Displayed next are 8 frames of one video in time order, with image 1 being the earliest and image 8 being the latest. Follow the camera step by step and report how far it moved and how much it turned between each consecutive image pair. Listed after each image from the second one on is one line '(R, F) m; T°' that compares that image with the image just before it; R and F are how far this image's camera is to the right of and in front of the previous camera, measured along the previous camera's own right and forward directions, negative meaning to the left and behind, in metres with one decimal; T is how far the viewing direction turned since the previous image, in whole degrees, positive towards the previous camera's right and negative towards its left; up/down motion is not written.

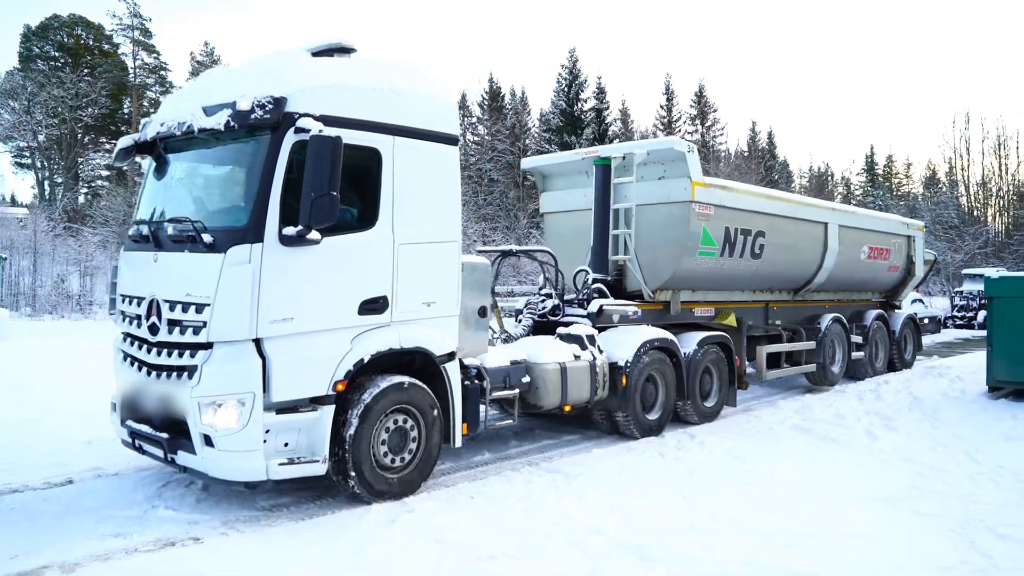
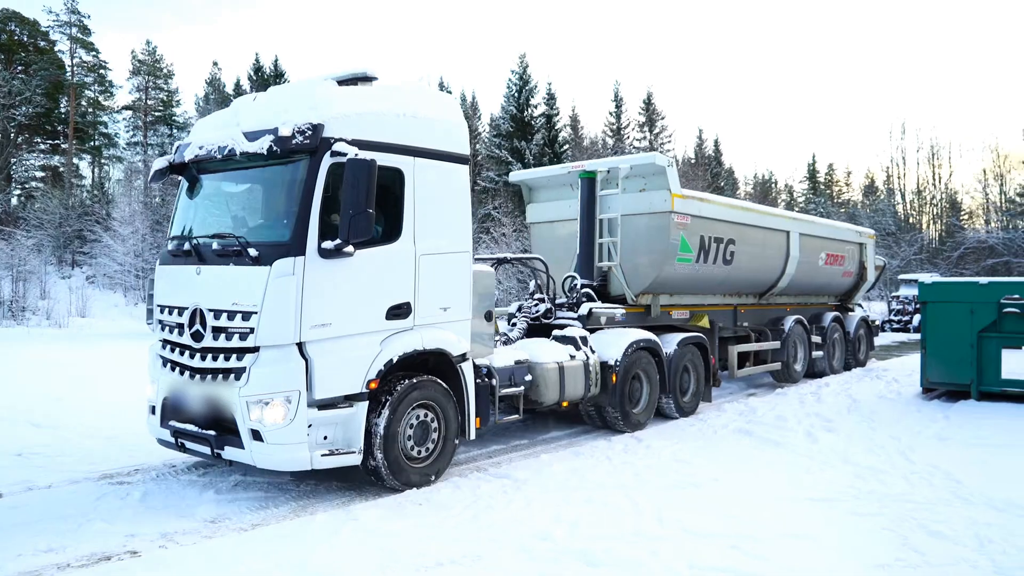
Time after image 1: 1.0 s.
(-0.5, -0.7) m; +3°
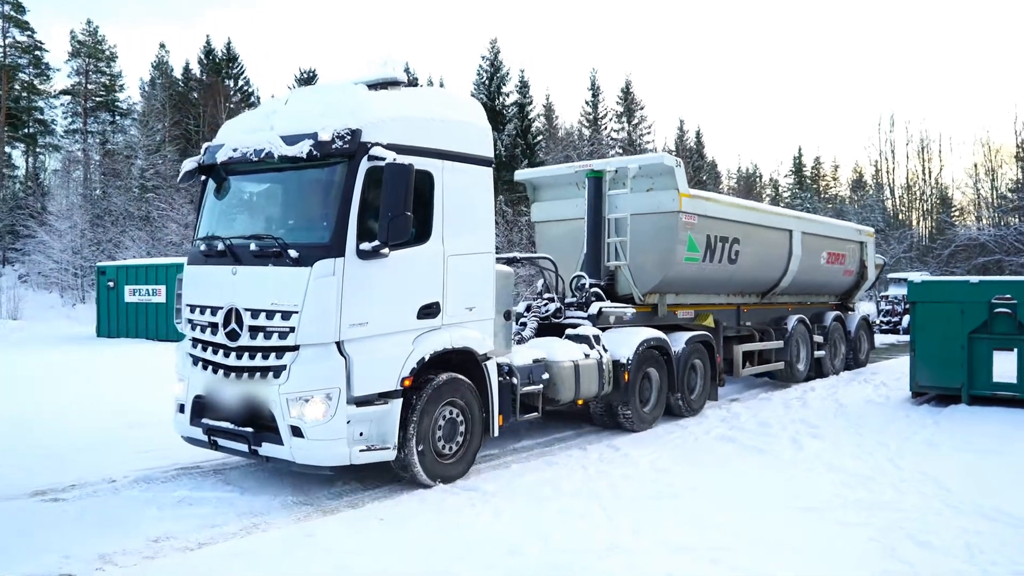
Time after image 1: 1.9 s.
(-0.4, -0.2) m; +2°
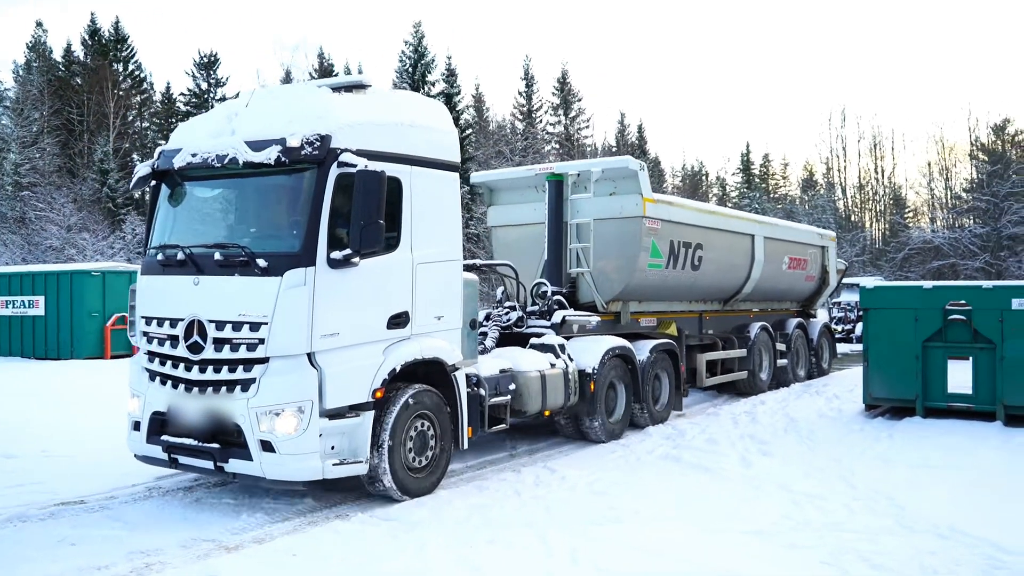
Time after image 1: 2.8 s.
(-0.2, +0.1) m; +4°
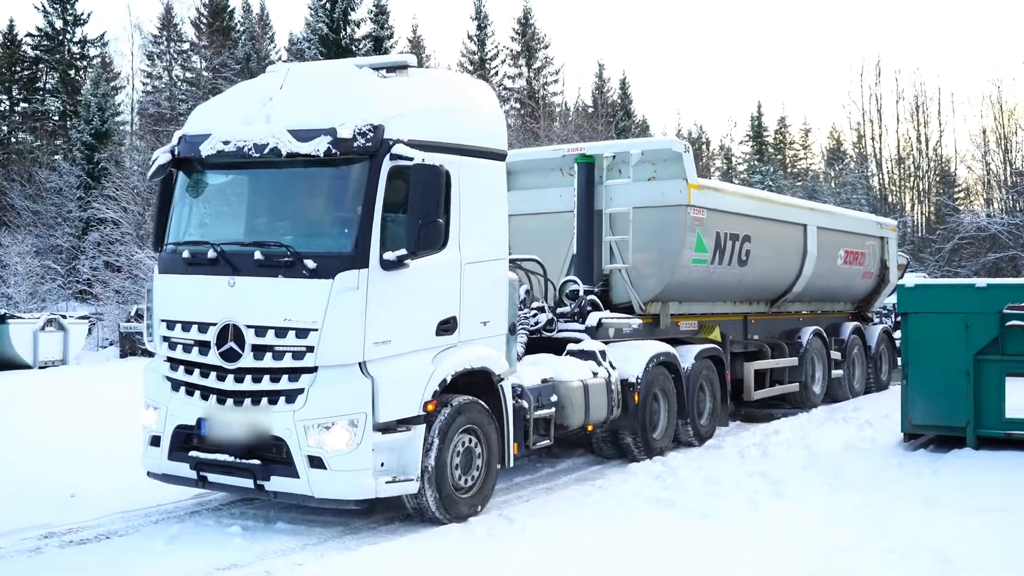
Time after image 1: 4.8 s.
(-0.5, +0.6) m; 0°
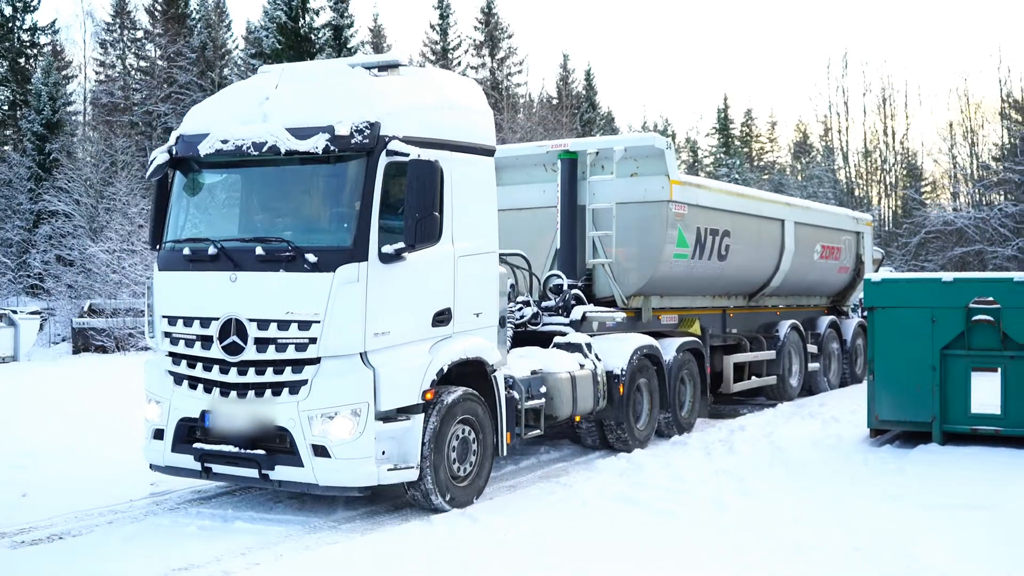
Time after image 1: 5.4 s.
(-0.2, -0.2) m; +2°
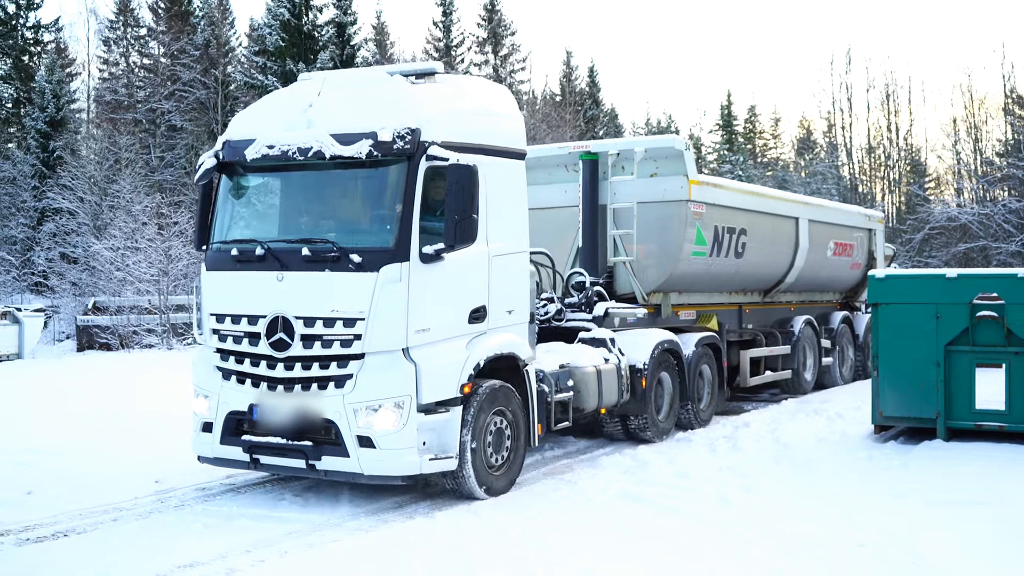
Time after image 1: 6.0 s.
(-0.3, -0.3) m; 0°
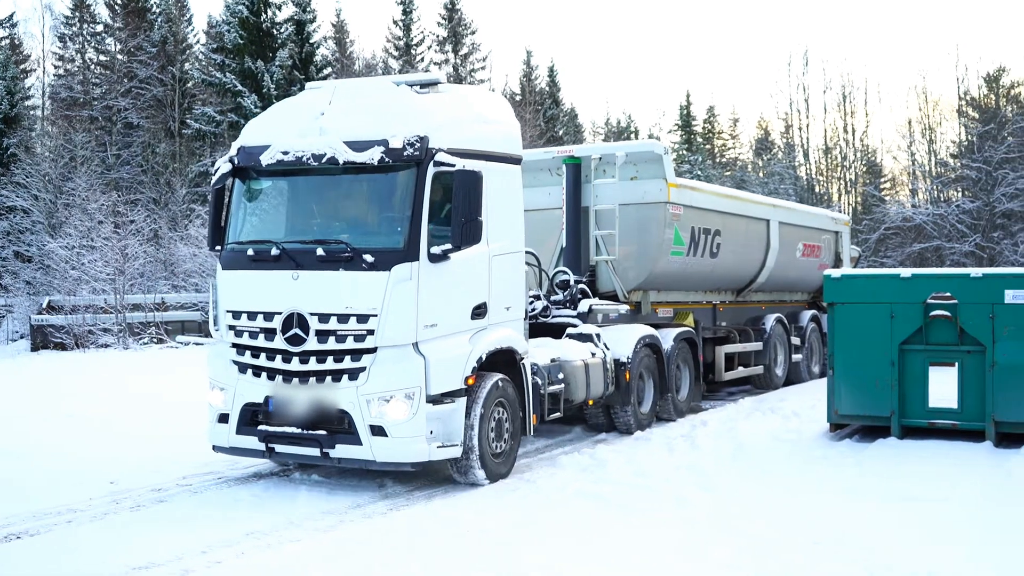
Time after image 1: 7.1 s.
(-0.3, -0.4) m; +3°
